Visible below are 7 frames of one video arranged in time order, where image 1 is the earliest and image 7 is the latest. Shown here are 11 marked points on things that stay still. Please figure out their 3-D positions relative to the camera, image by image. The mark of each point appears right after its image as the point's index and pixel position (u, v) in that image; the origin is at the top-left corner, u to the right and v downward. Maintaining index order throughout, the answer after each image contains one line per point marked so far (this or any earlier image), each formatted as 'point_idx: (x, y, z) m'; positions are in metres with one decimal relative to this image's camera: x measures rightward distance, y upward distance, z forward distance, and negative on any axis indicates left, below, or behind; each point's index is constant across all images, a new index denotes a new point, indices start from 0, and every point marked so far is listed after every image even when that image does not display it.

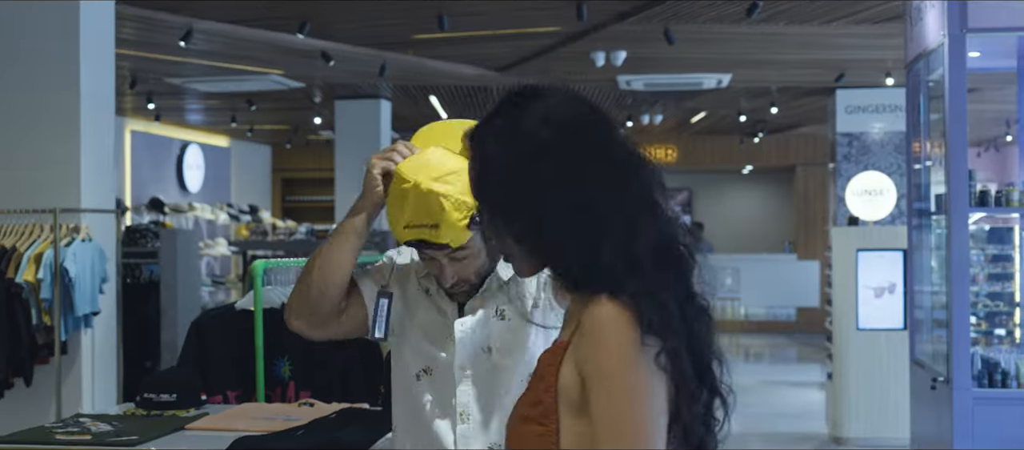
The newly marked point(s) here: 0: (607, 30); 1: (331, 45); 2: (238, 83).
0: (+0.7, +1.4, +7.5) m
1: (-1.4, +1.4, +7.8) m
2: (-2.7, +1.4, +9.9) m
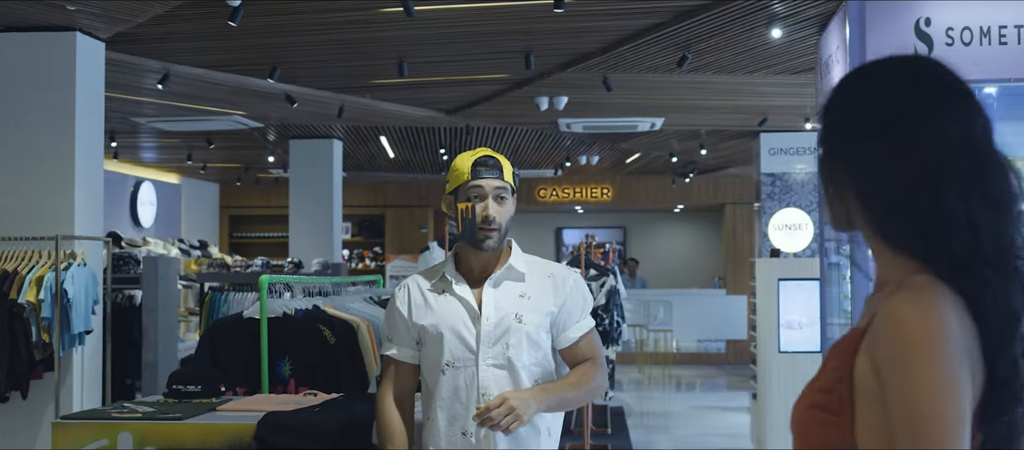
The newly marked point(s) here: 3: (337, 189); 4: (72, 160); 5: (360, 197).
0: (+0.3, +1.2, +8.2) m
1: (-1.8, +1.1, +8.4) m
2: (-3.2, +1.1, +10.4) m
3: (-2.0, +0.4, +11.8) m
4: (-2.6, +0.4, +6.0) m
5: (-2.5, +0.4, +16.5) m
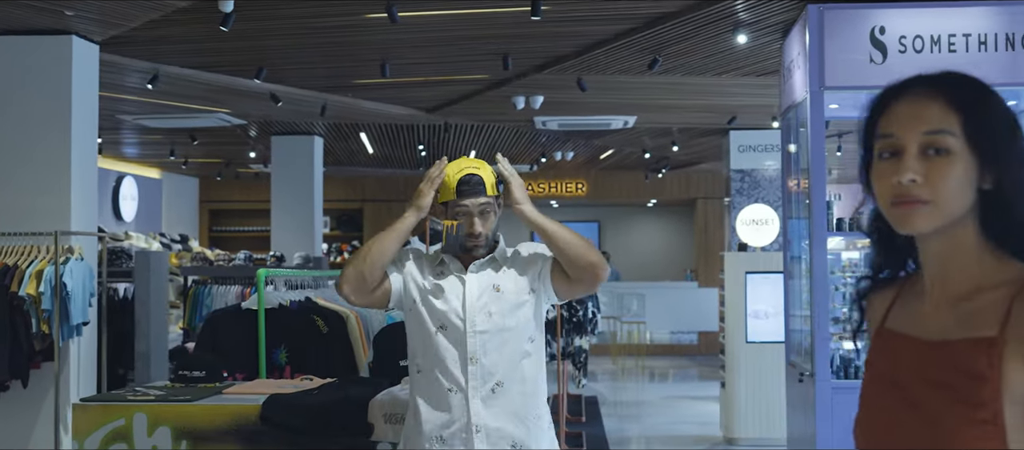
0: (+0.1, +1.2, +8.5) m
1: (-2.0, +1.2, +8.7) m
2: (-3.4, +1.1, +10.6) m
3: (-2.3, +0.5, +12.0) m
4: (-2.8, +0.4, +6.3) m
5: (-2.9, +0.5, +16.8) m
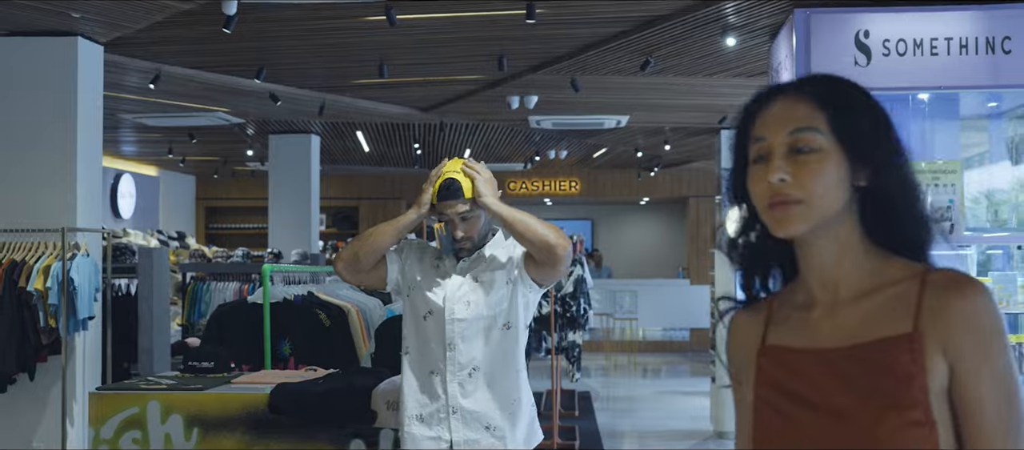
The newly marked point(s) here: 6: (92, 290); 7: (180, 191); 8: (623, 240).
0: (+0.1, +1.3, +8.7) m
1: (-2.0, +1.2, +8.8) m
2: (-3.5, +1.1, +10.8) m
3: (-2.4, +0.5, +12.2) m
4: (-2.8, +0.4, +6.4) m
5: (-3.0, +0.6, +16.9) m
6: (-2.6, -0.4, +6.3) m
7: (-5.4, +0.6, +16.4) m
8: (+2.0, -0.3, +18.5) m
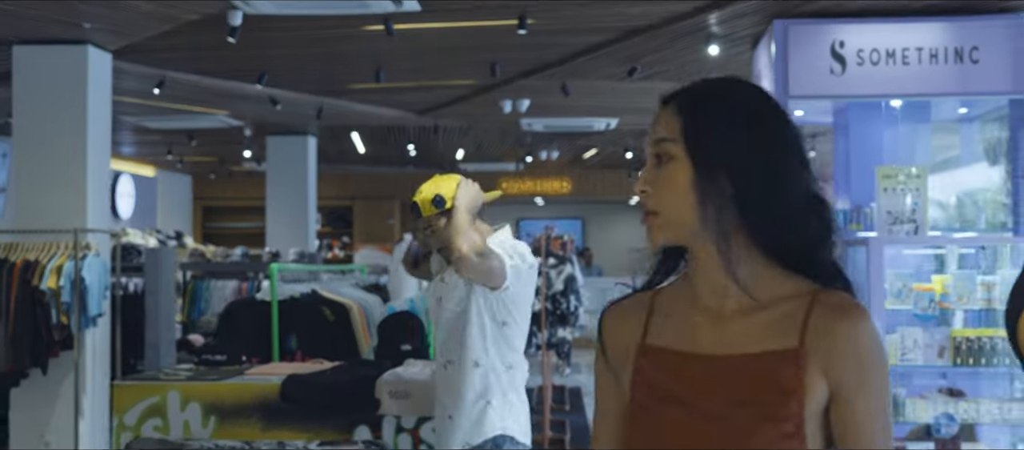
0: (0.0, +1.3, +9.0) m
1: (-2.1, +1.2, +9.1) m
2: (-3.6, +1.1, +11.0) m
3: (-2.5, +0.5, +12.5) m
4: (-2.9, +0.4, +6.7) m
5: (-3.1, +0.6, +17.2) m
6: (-2.7, -0.4, +6.6) m
7: (-5.5, +0.6, +16.7) m
8: (+1.9, -0.3, +18.8) m
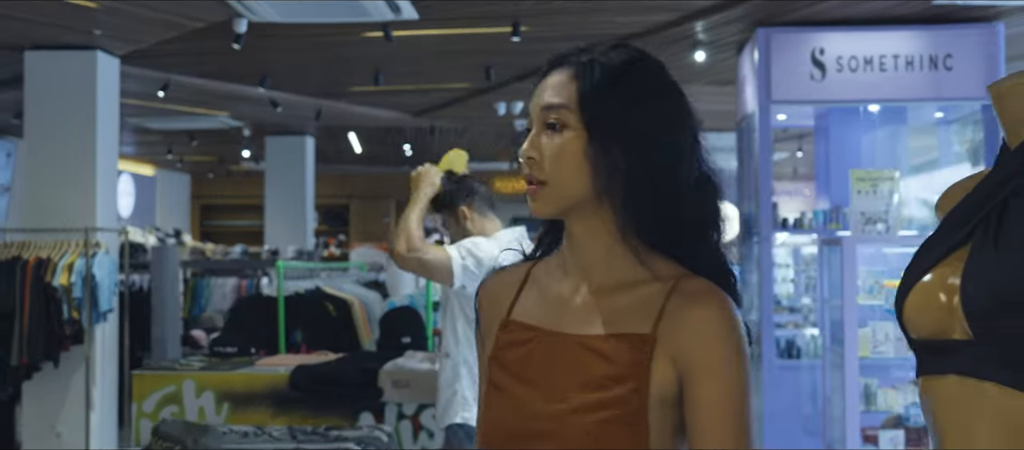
0: (0.0, +1.3, +9.2) m
1: (-2.2, +1.2, +9.4) m
2: (-3.7, +1.2, +11.3) m
3: (-2.6, +0.5, +12.7) m
4: (-2.9, +0.4, +6.9) m
5: (-3.2, +0.6, +17.5) m
6: (-2.7, -0.4, +6.8) m
7: (-5.6, +0.6, +16.9) m
8: (+1.8, -0.2, +19.1) m
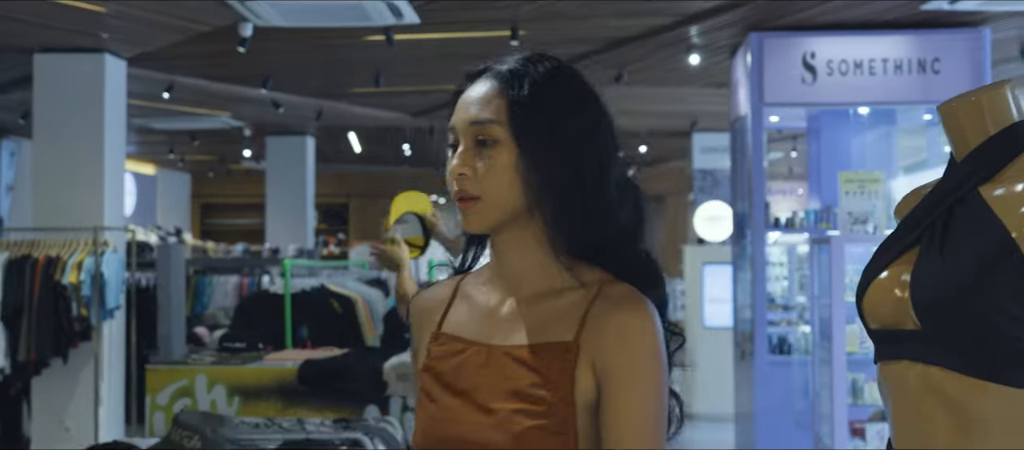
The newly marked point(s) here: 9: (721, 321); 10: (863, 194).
0: (0.0, +1.3, +9.4) m
1: (-2.2, +1.2, +9.5) m
2: (-3.7, +1.2, +11.4) m
3: (-2.6, +0.6, +12.9) m
4: (-2.9, +0.4, +7.1) m
5: (-3.3, +0.7, +17.6) m
6: (-2.7, -0.4, +7.0) m
7: (-5.7, +0.6, +17.1) m
8: (+1.7, -0.2, +19.3) m
9: (+2.0, -0.9, +9.4) m
10: (+2.0, +0.2, +5.8) m
